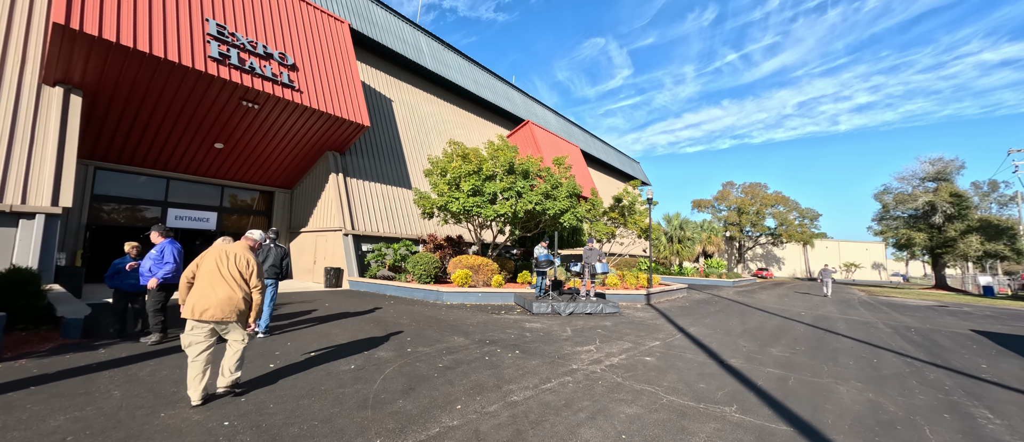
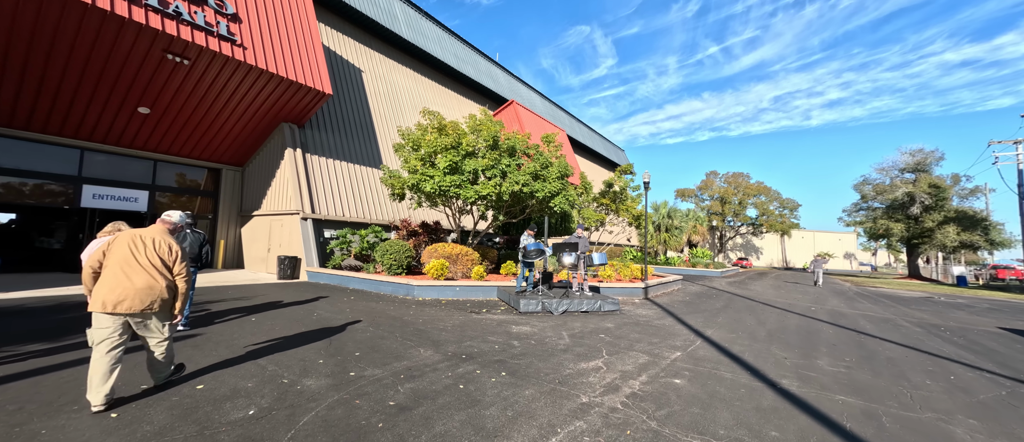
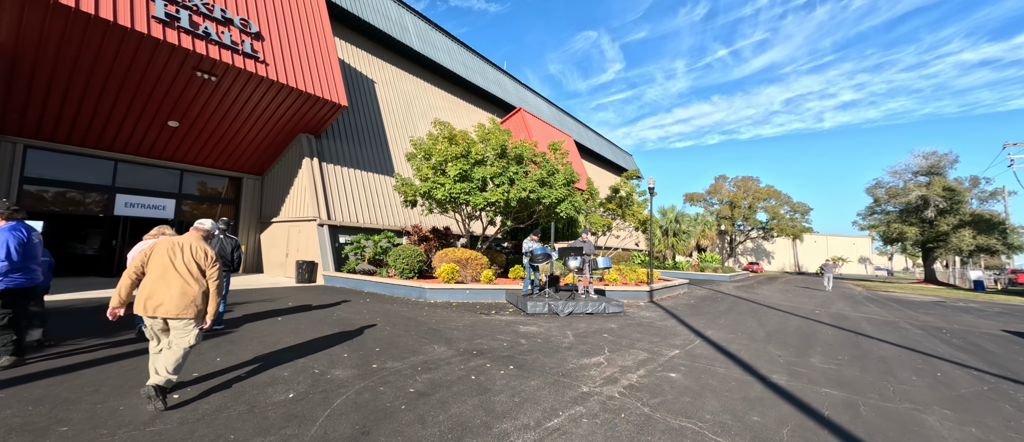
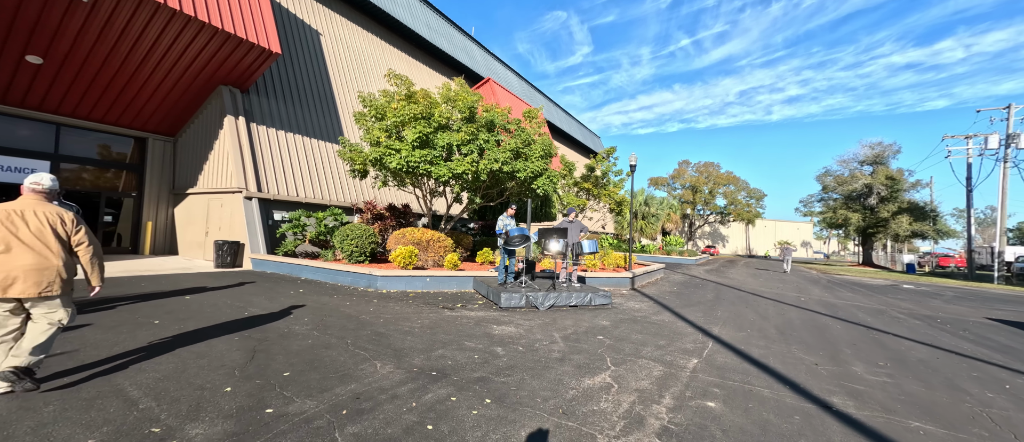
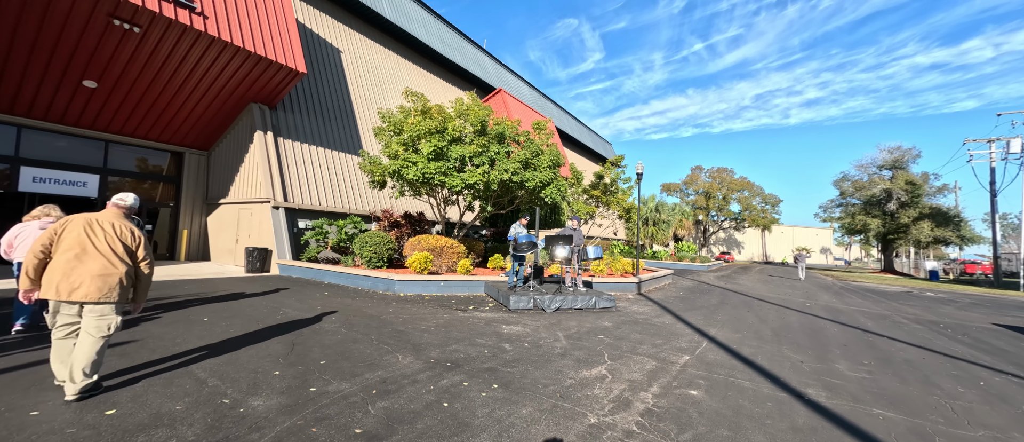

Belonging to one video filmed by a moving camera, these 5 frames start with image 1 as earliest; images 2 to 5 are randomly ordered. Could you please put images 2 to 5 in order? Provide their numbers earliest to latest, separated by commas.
3, 2, 5, 4
